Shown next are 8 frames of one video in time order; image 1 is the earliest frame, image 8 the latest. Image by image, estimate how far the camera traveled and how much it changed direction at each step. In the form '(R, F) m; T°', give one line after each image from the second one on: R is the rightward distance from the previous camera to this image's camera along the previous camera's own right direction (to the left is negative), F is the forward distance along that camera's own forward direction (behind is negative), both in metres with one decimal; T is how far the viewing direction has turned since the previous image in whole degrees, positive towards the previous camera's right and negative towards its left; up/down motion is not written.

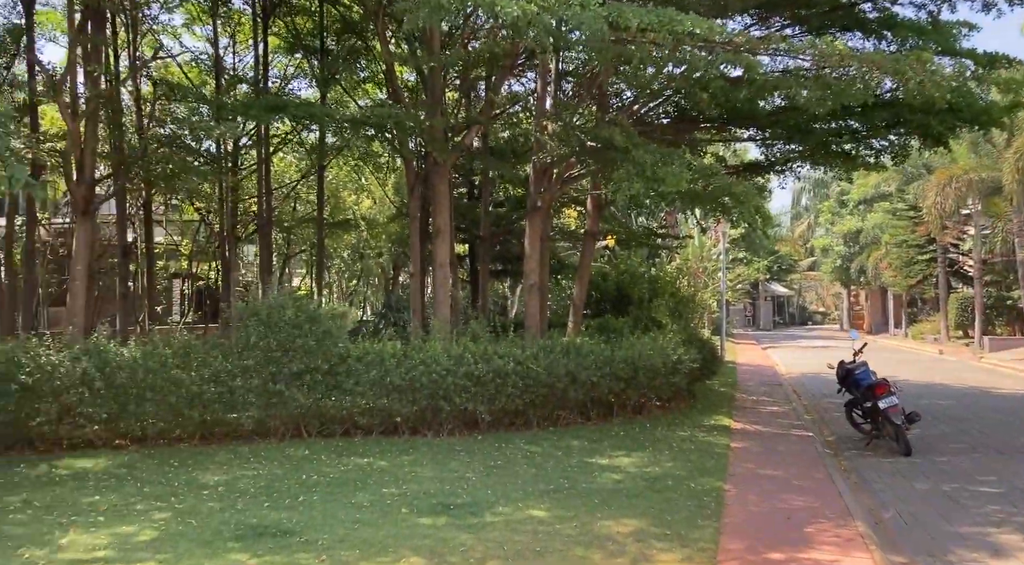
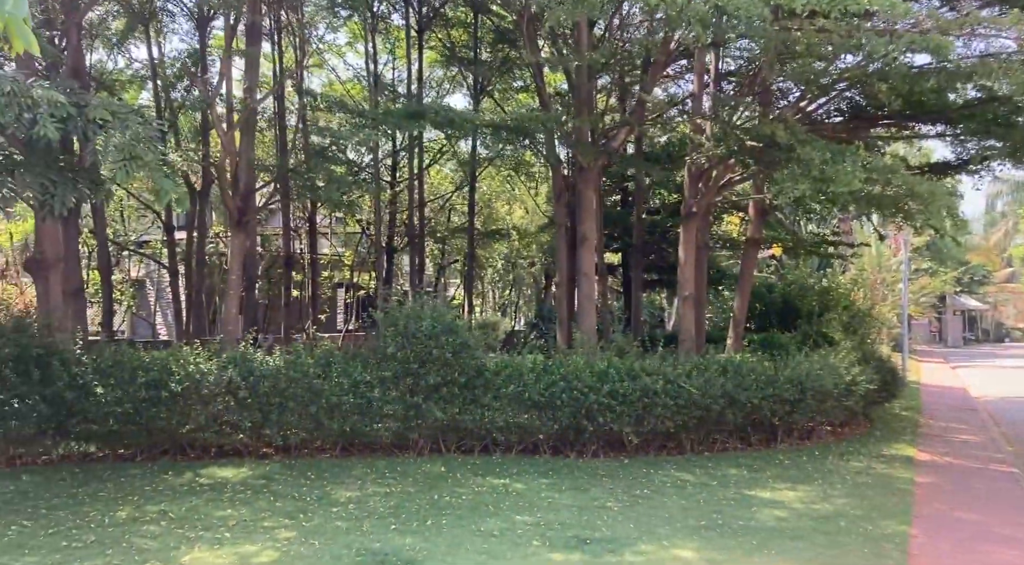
(+0.1, +0.6) m; -11°
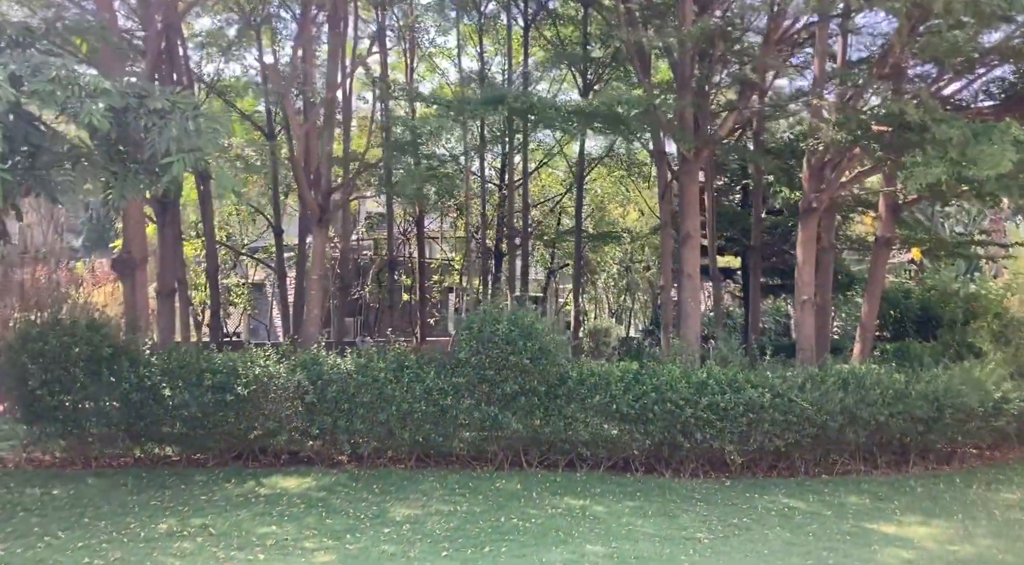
(+0.4, +0.7) m; -9°
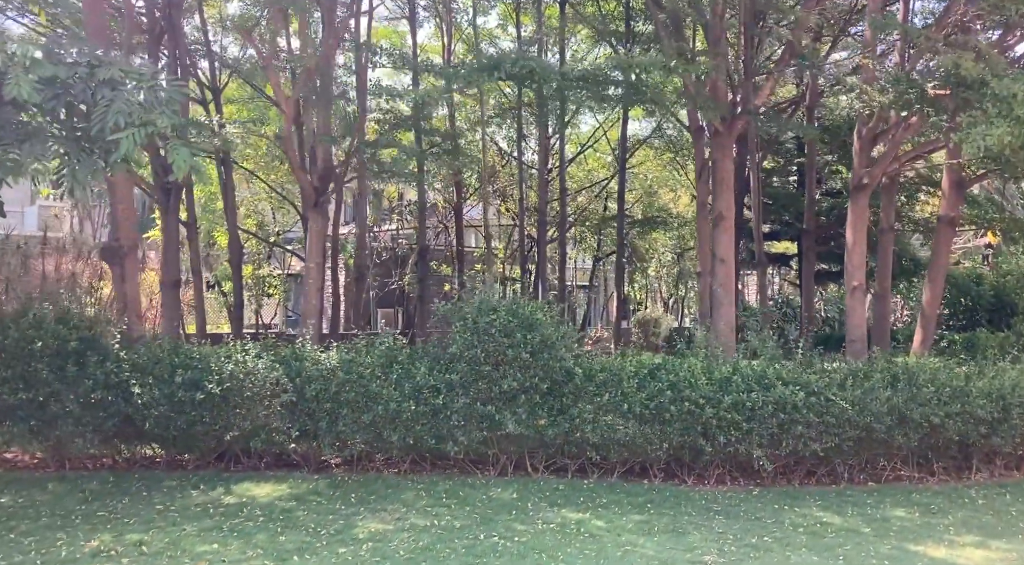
(+0.6, +0.8) m; -4°
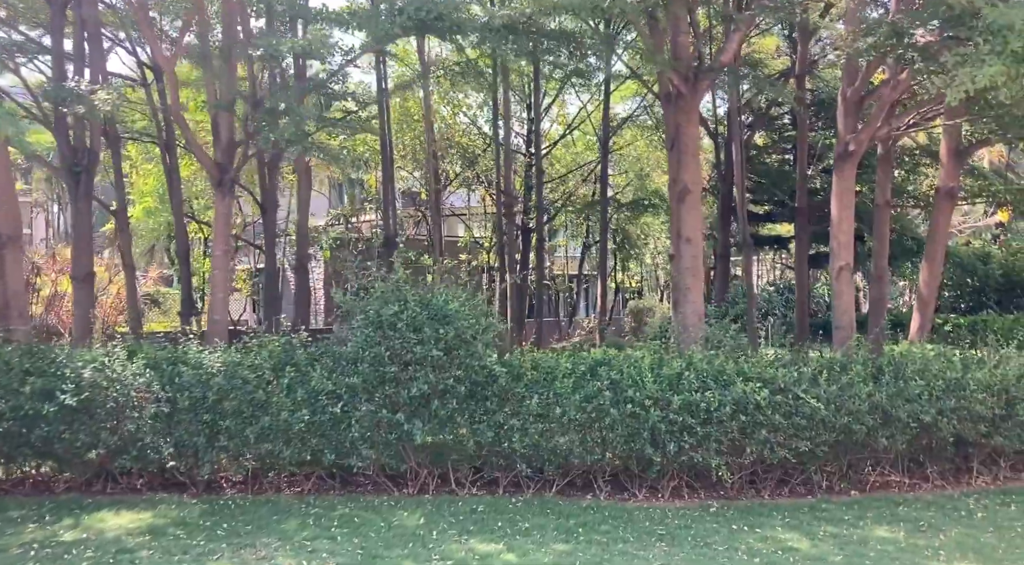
(+0.8, +1.1) m; -1°
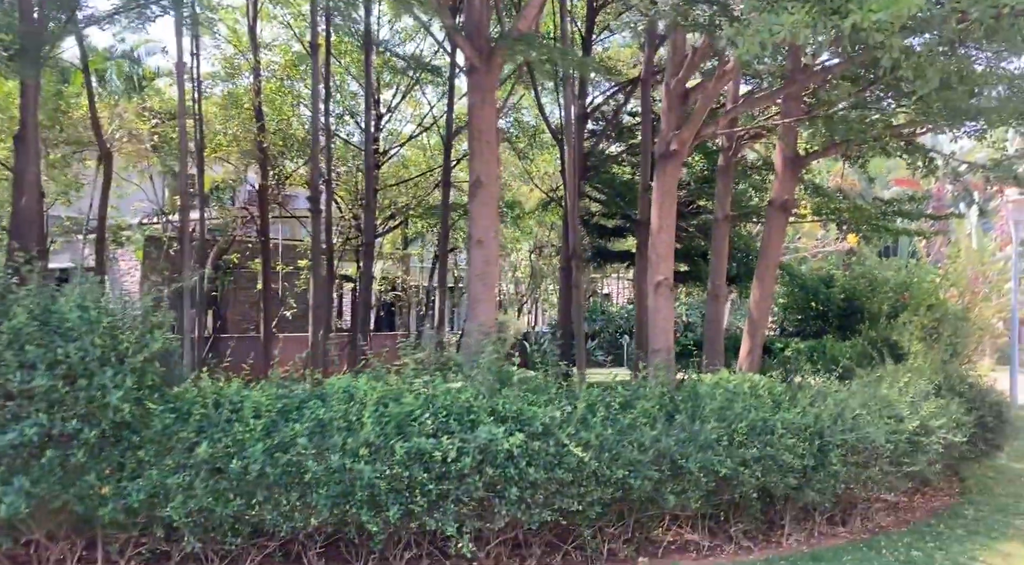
(+1.2, +1.5) m; +8°
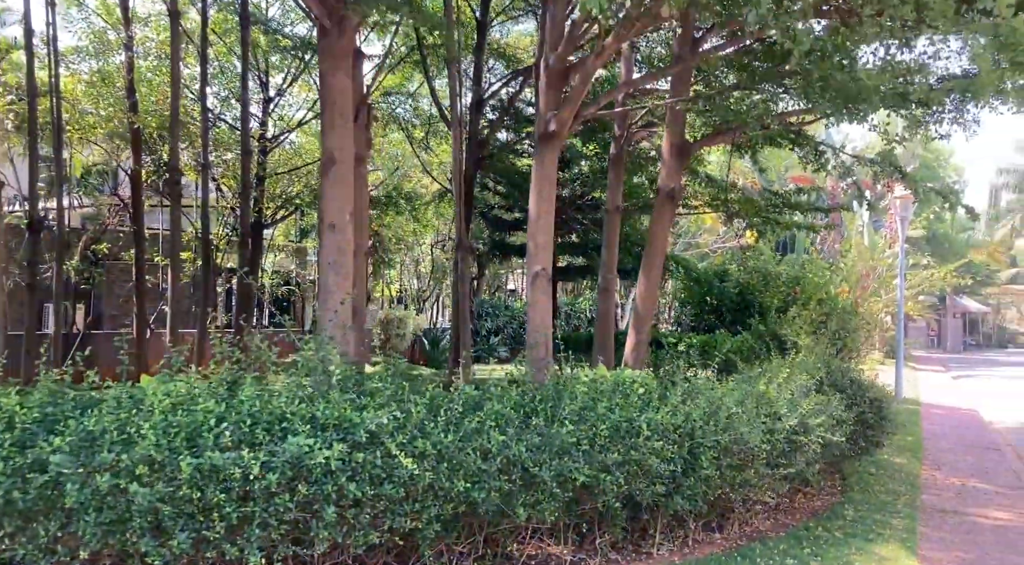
(+0.5, +0.6) m; +6°
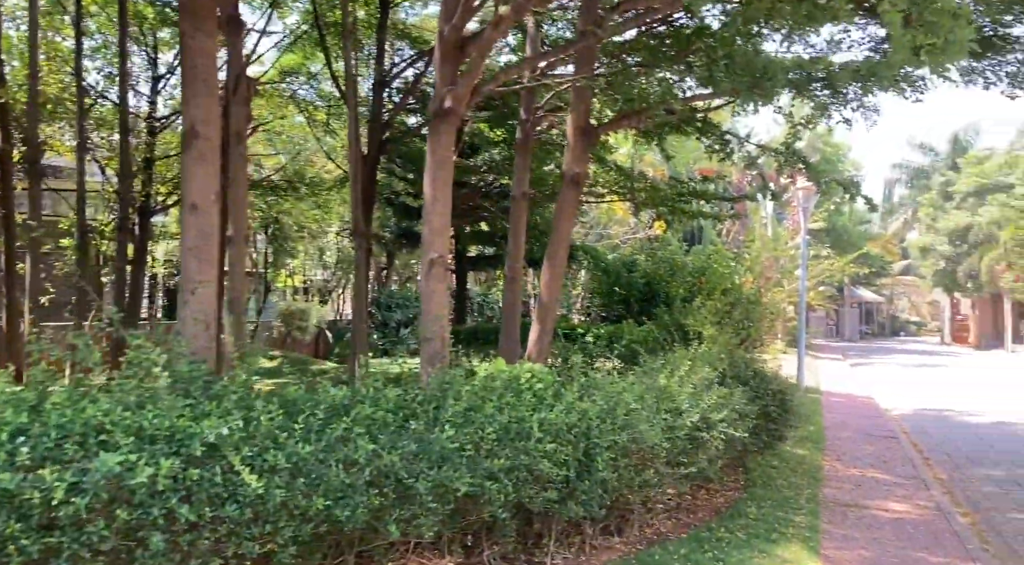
(+0.2, +0.5) m; +6°
